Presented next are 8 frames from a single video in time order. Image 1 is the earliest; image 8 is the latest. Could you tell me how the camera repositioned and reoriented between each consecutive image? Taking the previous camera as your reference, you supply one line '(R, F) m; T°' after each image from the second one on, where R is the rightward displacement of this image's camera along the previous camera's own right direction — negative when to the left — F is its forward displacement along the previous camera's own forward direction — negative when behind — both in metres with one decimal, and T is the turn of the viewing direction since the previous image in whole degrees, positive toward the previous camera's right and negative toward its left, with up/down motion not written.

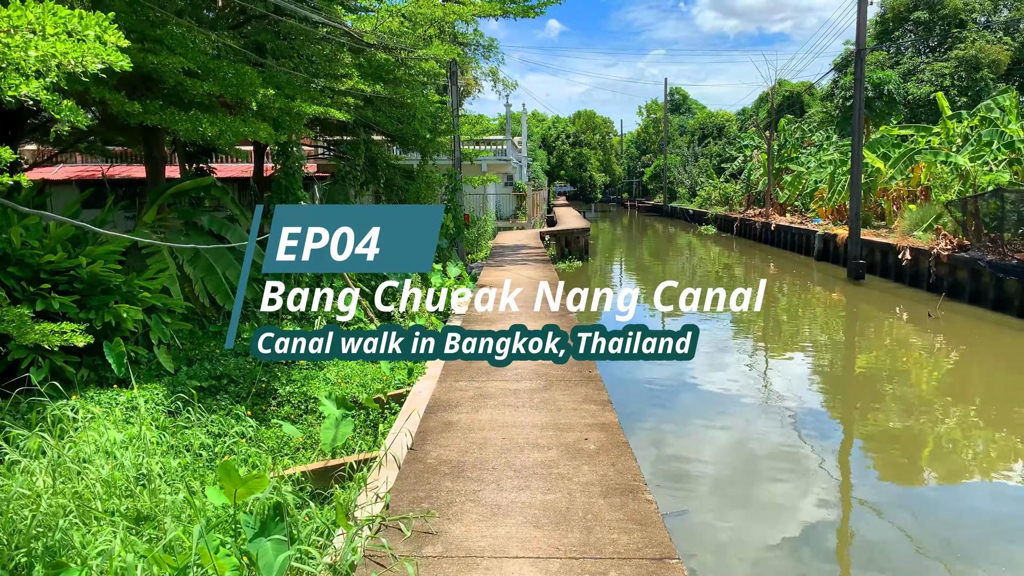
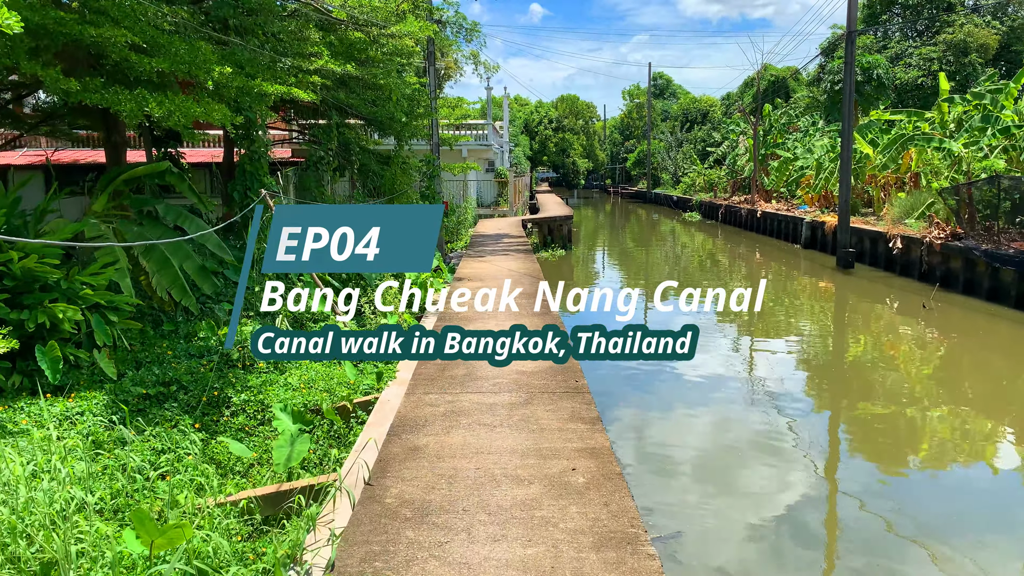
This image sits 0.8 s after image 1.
(0.0, +0.4) m; +1°
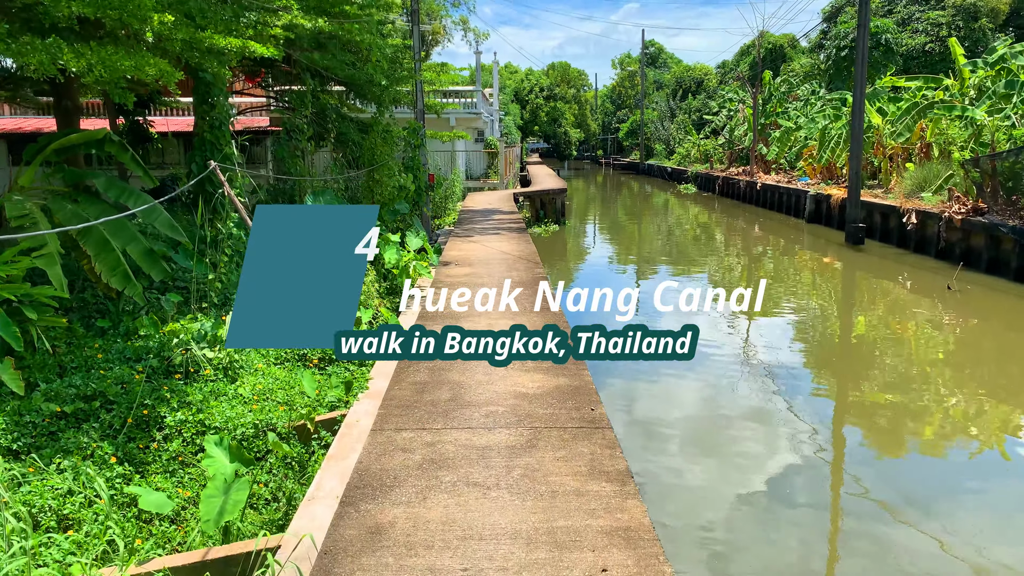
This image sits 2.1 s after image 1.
(0.0, +0.8) m; +1°
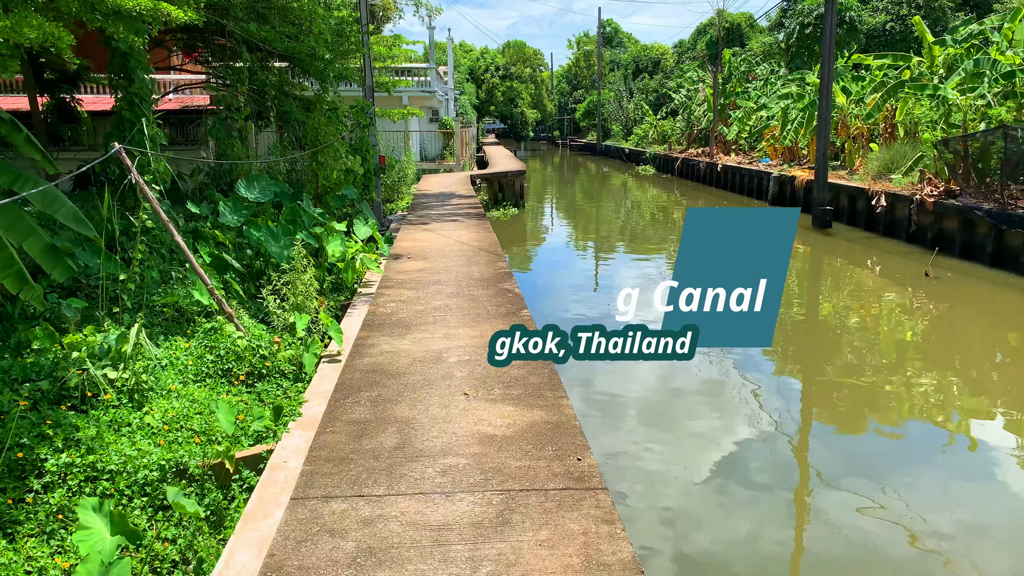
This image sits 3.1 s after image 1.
(0.0, +0.6) m; +3°
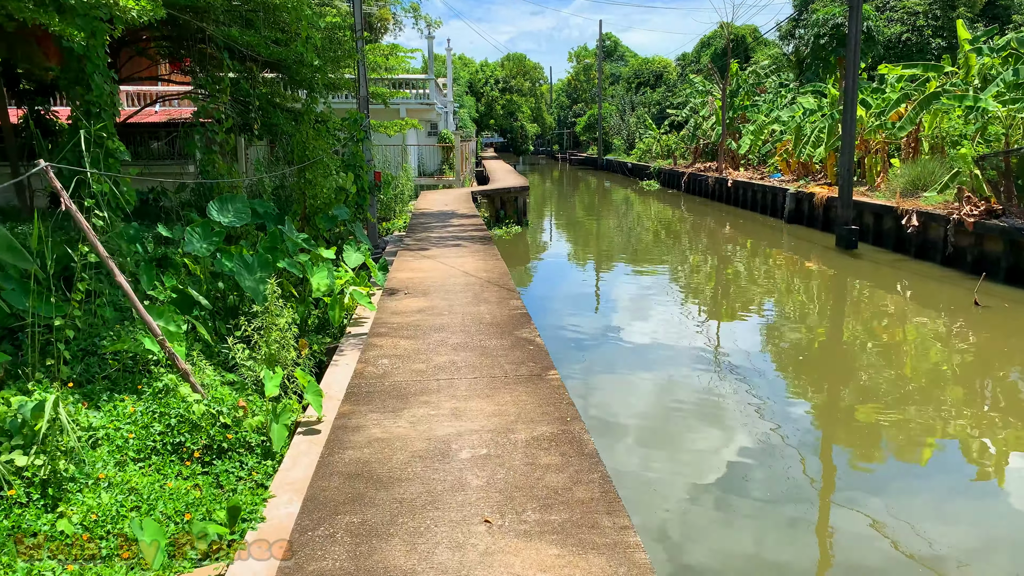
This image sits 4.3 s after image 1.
(-0.1, +0.8) m; 0°
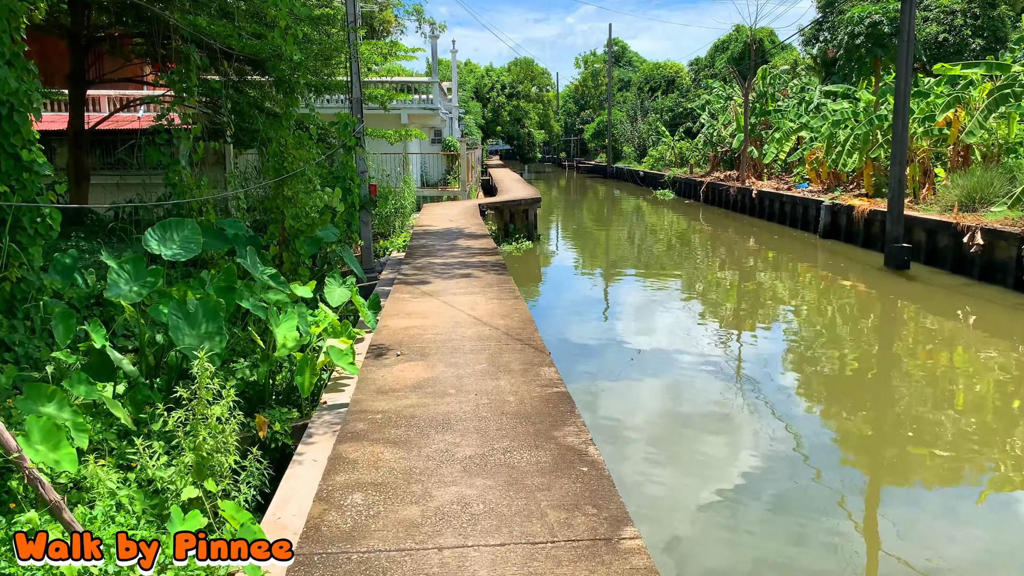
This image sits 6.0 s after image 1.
(-0.1, +1.2) m; 0°
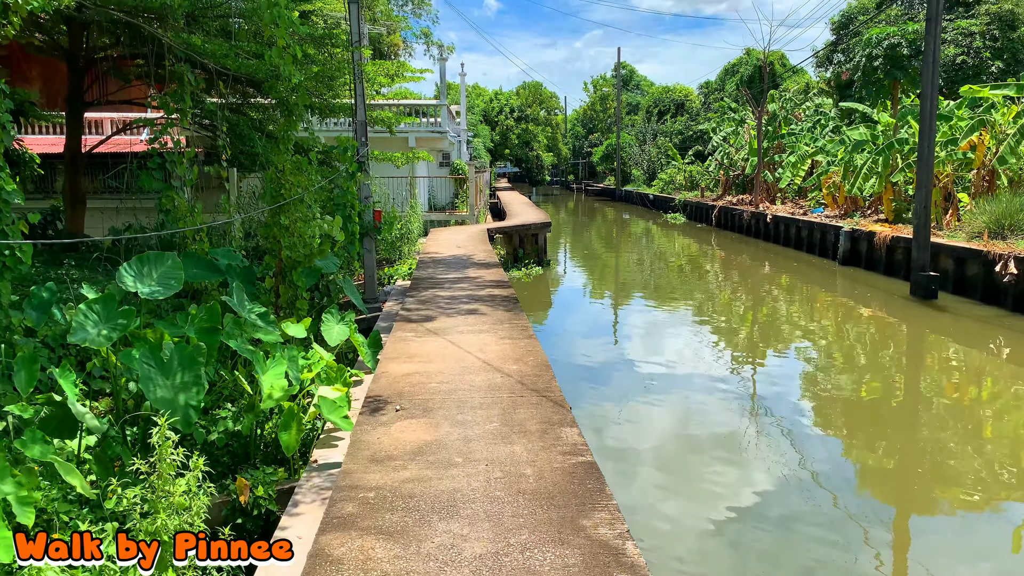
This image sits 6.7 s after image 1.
(0.0, +0.4) m; -1°
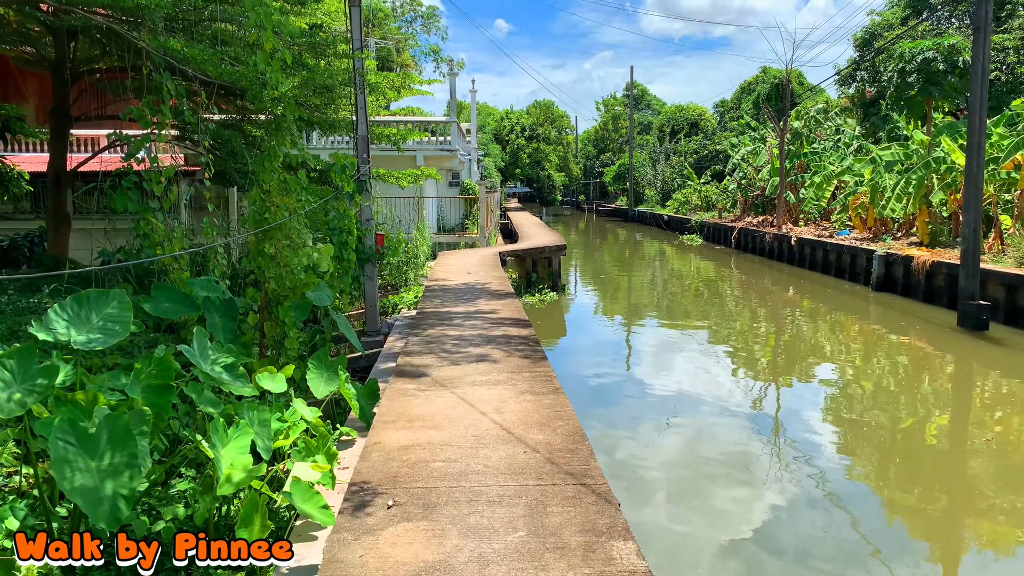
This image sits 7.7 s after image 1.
(-0.1, +0.7) m; -1°
